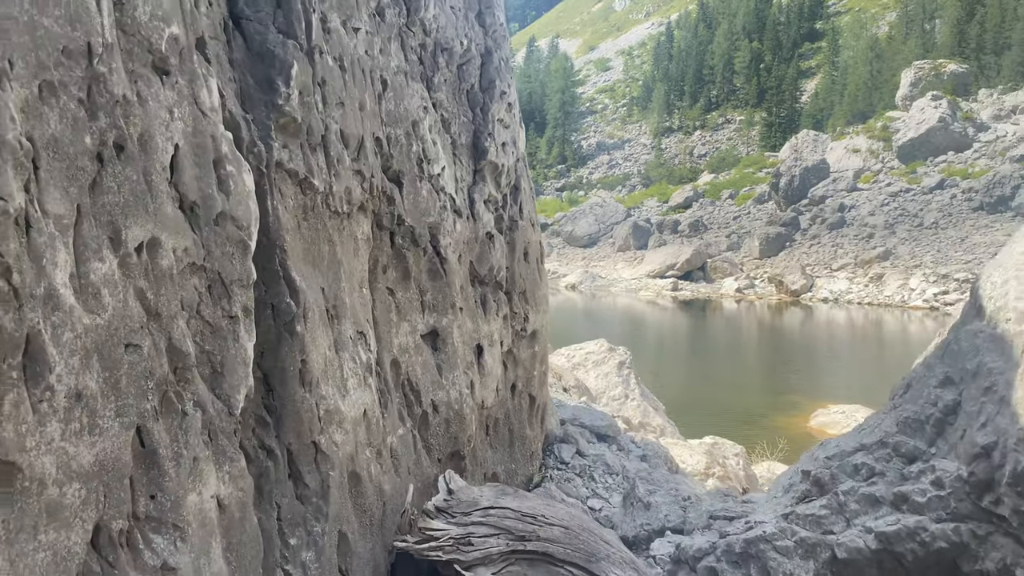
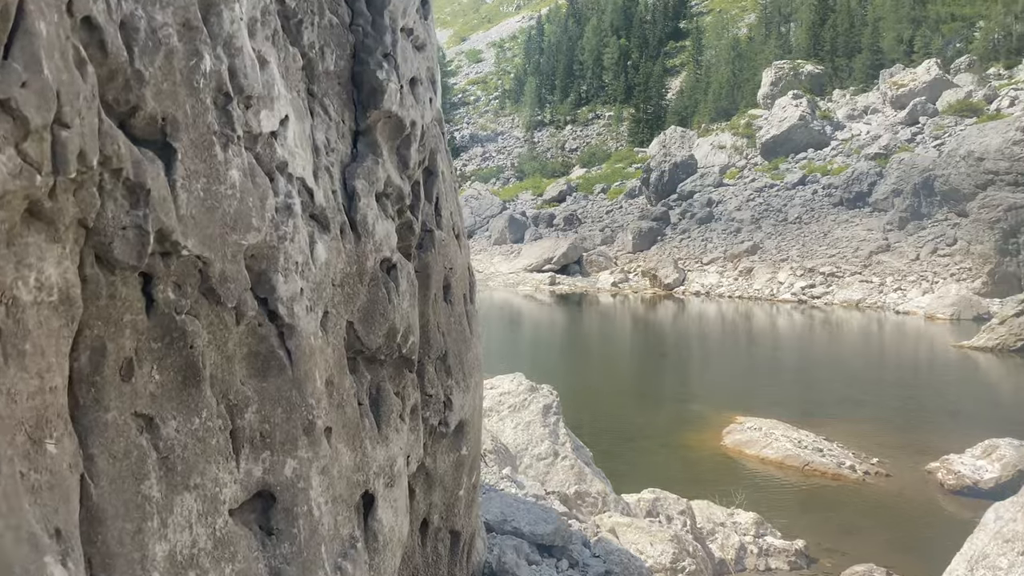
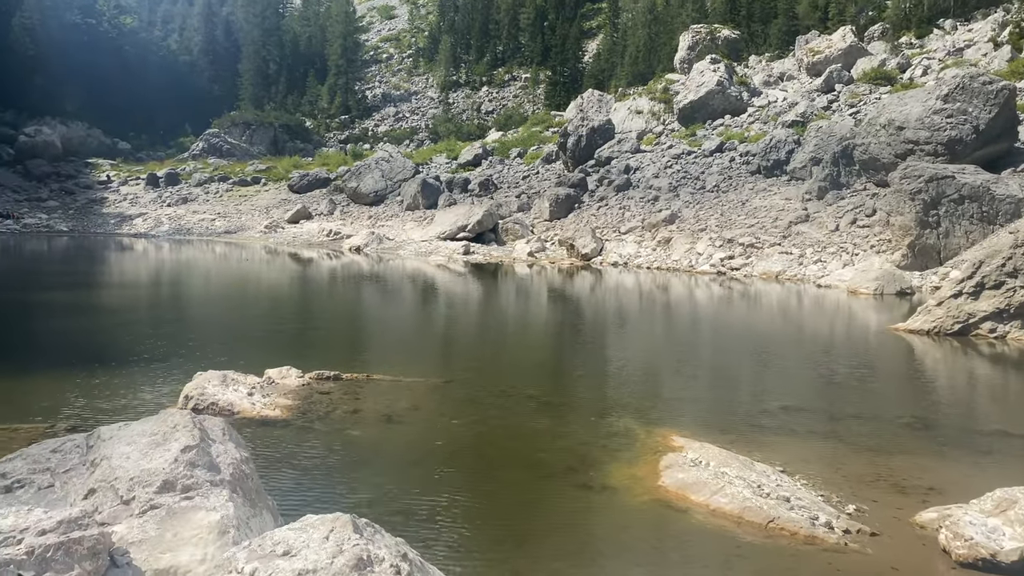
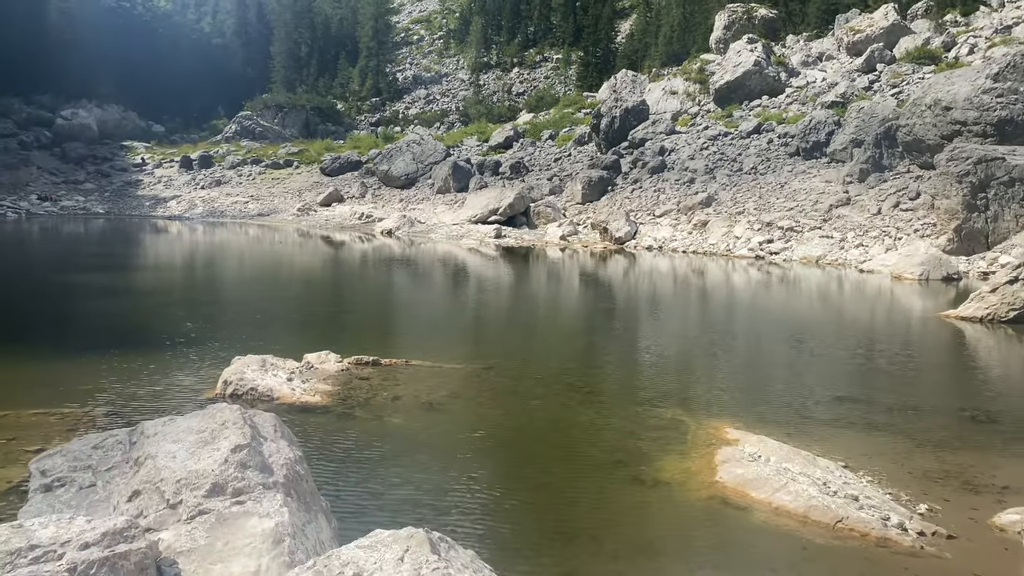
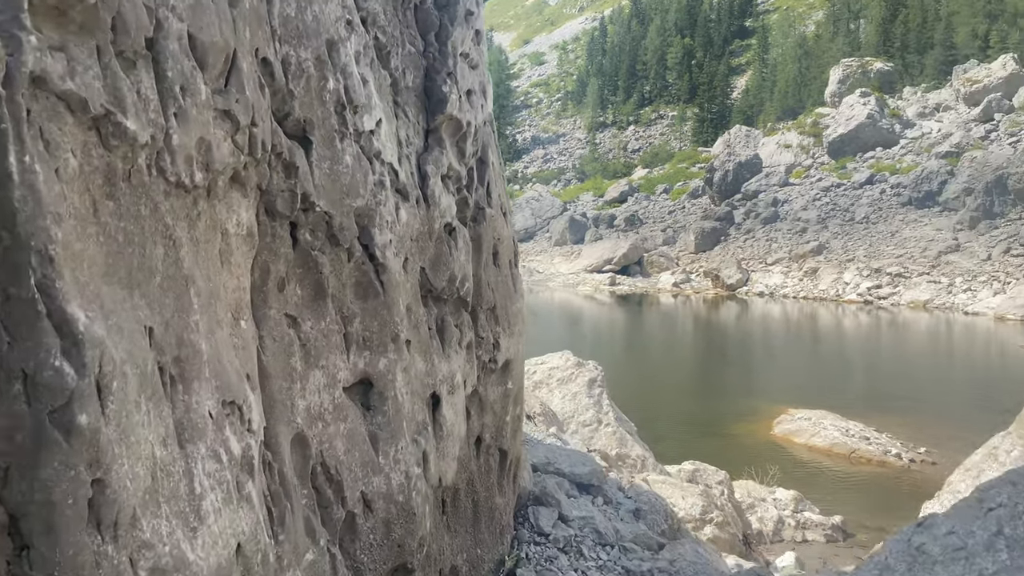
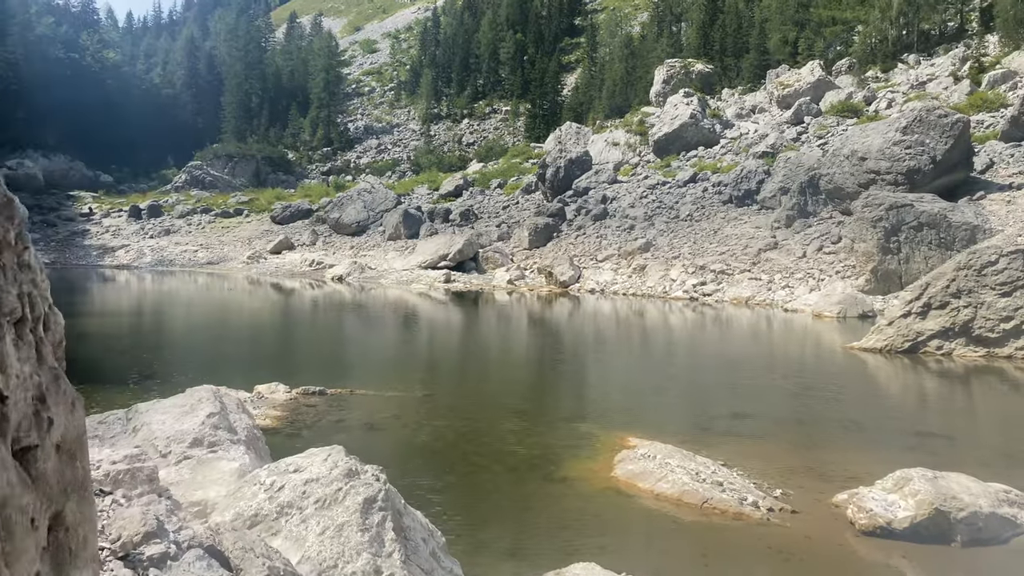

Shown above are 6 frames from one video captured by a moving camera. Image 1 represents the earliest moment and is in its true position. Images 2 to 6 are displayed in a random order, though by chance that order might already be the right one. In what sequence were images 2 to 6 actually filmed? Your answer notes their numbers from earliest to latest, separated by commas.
5, 2, 6, 3, 4
